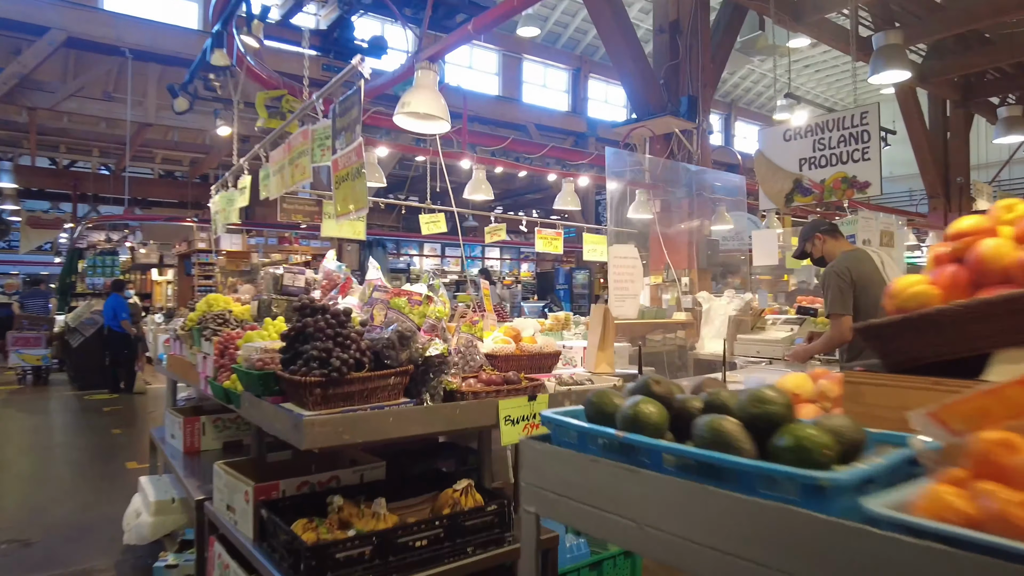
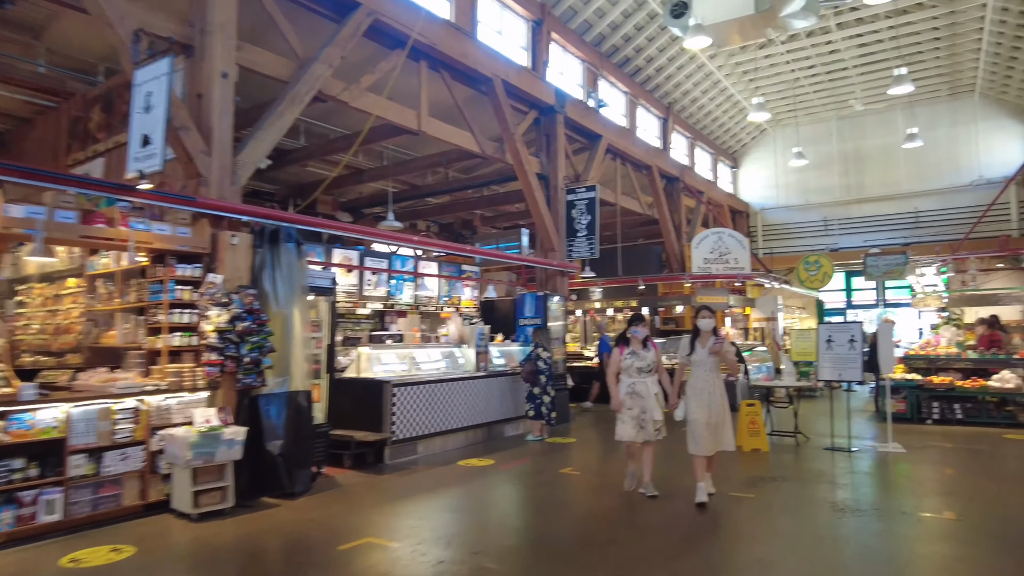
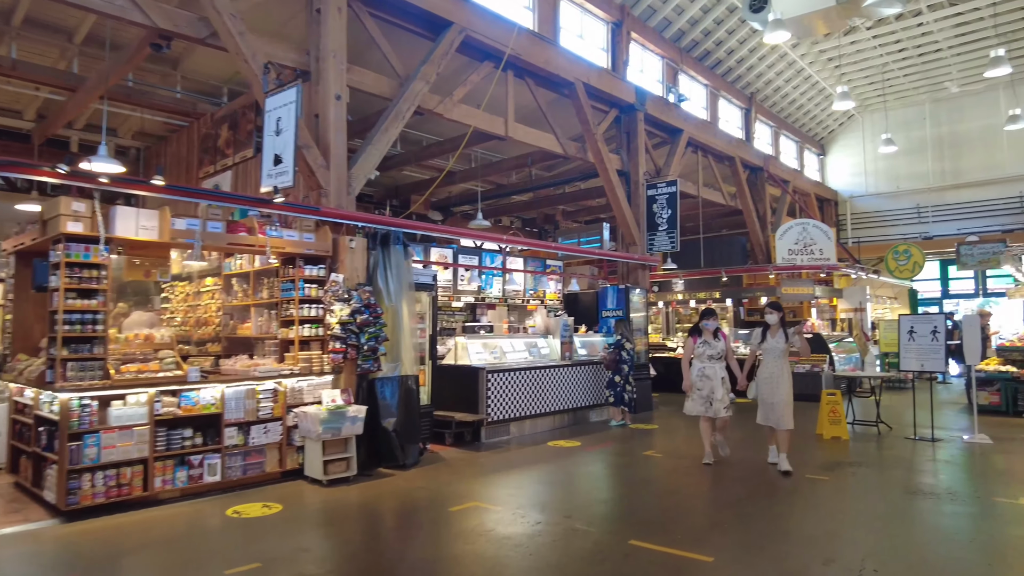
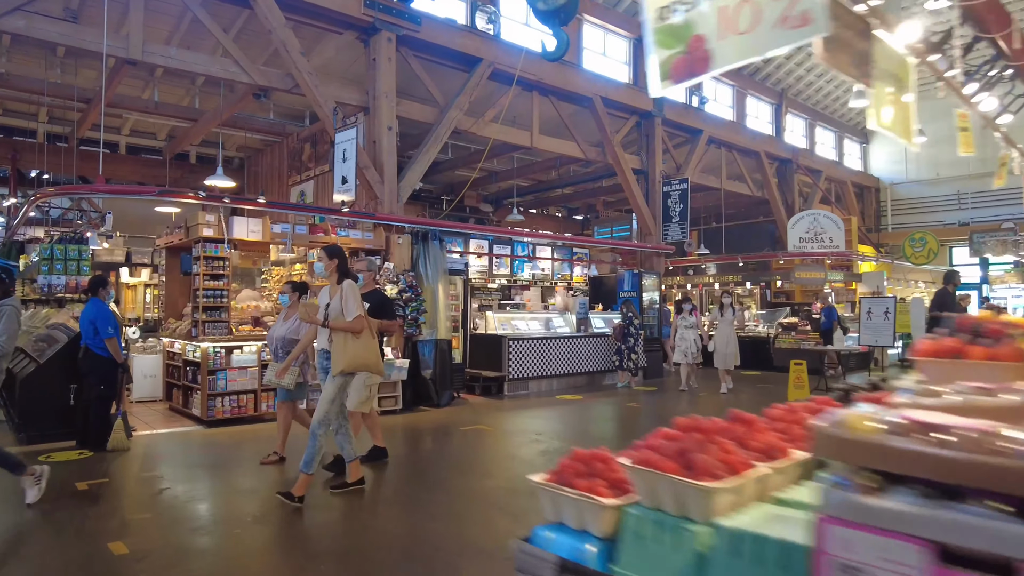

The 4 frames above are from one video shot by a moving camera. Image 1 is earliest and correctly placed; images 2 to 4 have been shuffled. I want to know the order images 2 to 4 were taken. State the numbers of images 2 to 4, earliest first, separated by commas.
4, 3, 2
